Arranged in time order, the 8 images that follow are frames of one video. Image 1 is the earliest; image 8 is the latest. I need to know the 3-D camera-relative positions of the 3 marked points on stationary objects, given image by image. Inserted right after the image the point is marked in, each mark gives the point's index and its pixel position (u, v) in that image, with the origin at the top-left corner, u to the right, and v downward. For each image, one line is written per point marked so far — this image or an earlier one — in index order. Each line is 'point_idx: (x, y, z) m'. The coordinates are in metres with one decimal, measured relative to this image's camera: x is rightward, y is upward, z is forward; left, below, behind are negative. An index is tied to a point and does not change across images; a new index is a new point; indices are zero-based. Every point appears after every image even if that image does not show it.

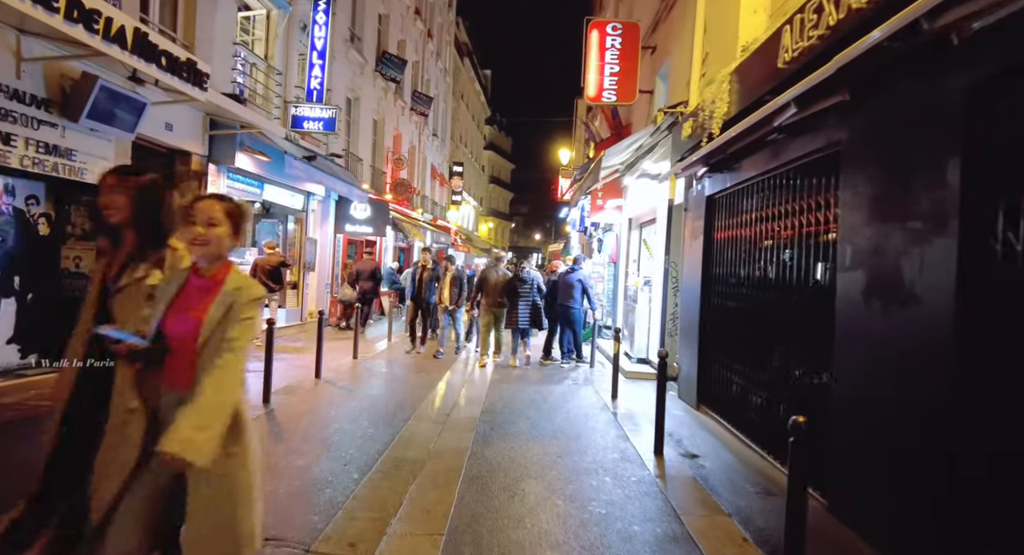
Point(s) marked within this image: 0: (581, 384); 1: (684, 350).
0: (+1.0, -1.5, +9.0) m
1: (+2.1, -0.9, +8.1) m
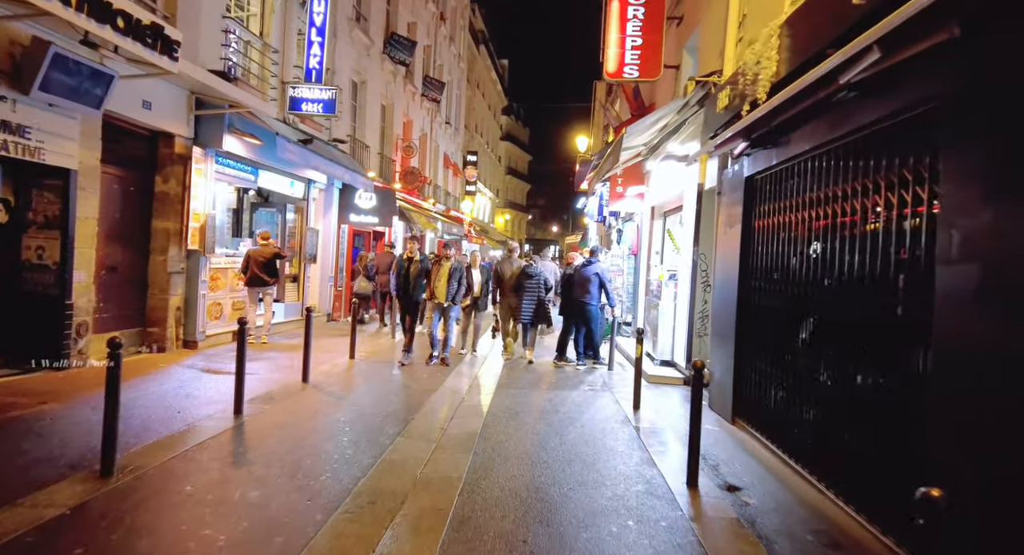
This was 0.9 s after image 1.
0: (+1.1, -1.4, +8.1) m
1: (+2.2, -0.8, +7.1) m
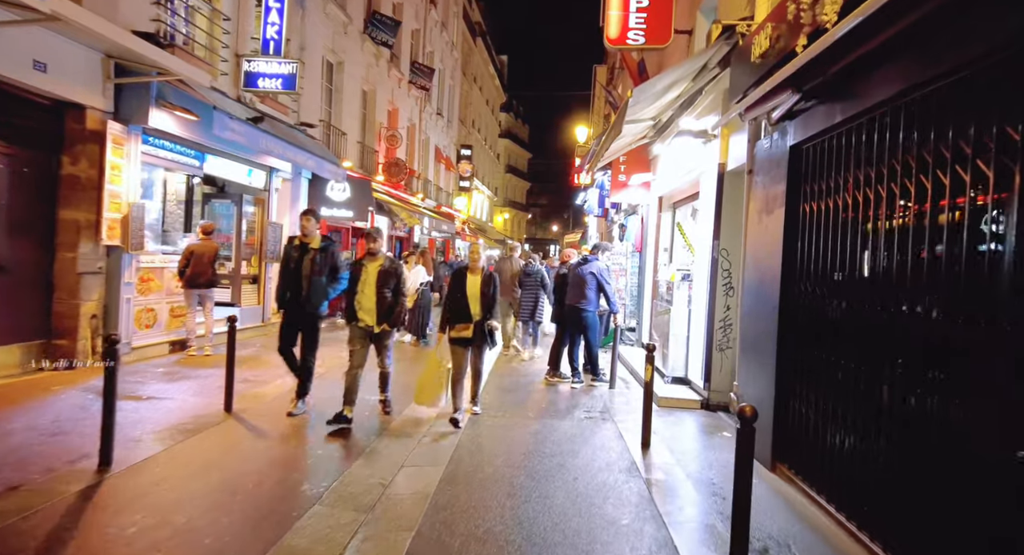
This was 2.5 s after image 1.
0: (+0.9, -1.4, +6.5) m
1: (+2.0, -0.8, +5.6) m
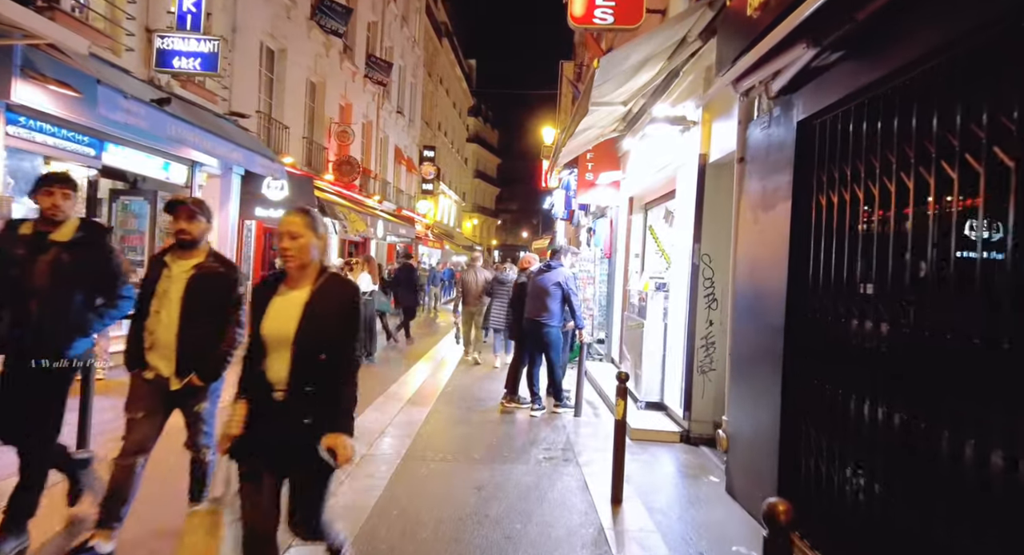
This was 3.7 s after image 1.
0: (+0.4, -1.5, +5.4) m
1: (+1.6, -0.9, +4.5) m
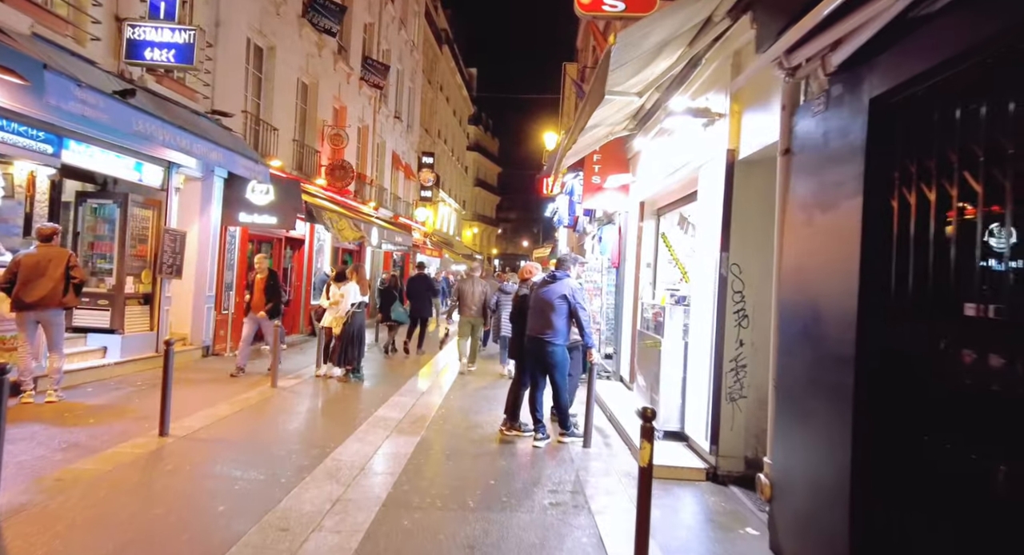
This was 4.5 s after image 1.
0: (+0.4, -1.6, +4.6) m
1: (+1.6, -1.0, +3.7) m
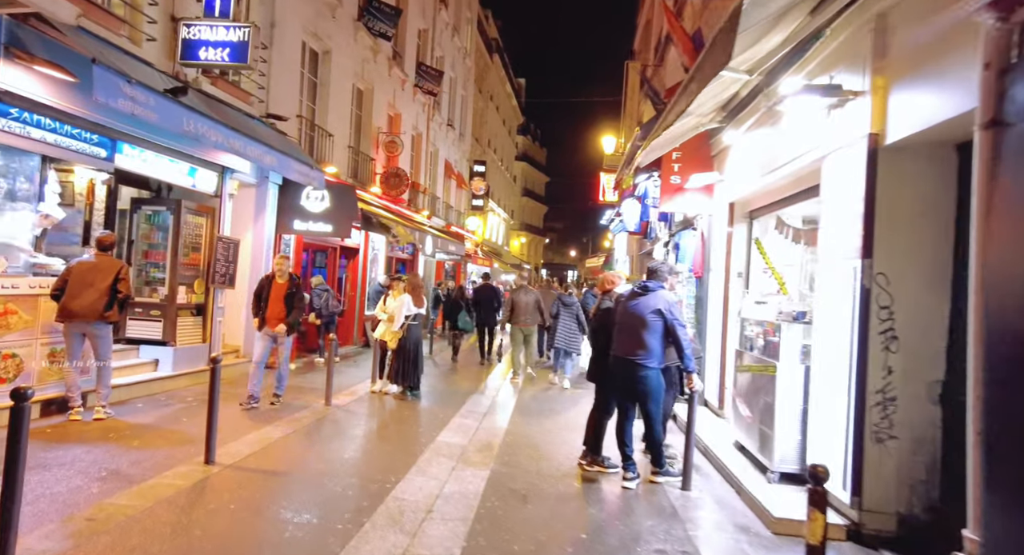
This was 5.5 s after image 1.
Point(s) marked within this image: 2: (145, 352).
0: (+1.0, -1.7, +3.7) m
1: (+2.1, -1.0, +2.8) m
2: (-5.4, -1.1, +9.8) m
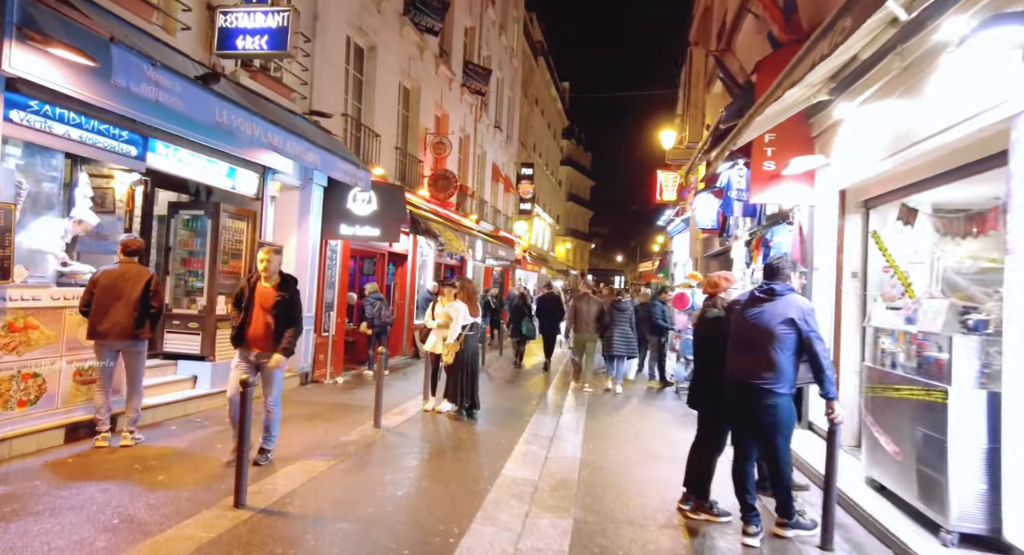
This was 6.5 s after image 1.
0: (+1.5, -1.7, +2.6) m
1: (+2.5, -1.0, +1.6) m
2: (-4.5, -1.2, +9.0) m
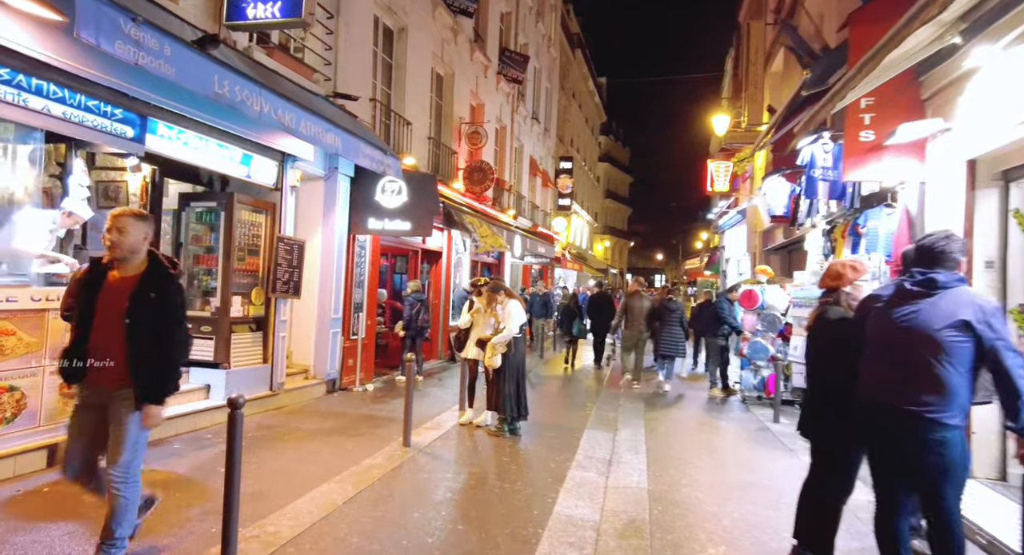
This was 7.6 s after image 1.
0: (+1.7, -1.6, +1.4) m
1: (+2.6, -0.9, +0.3) m
2: (-3.9, -1.2, +8.2) m
